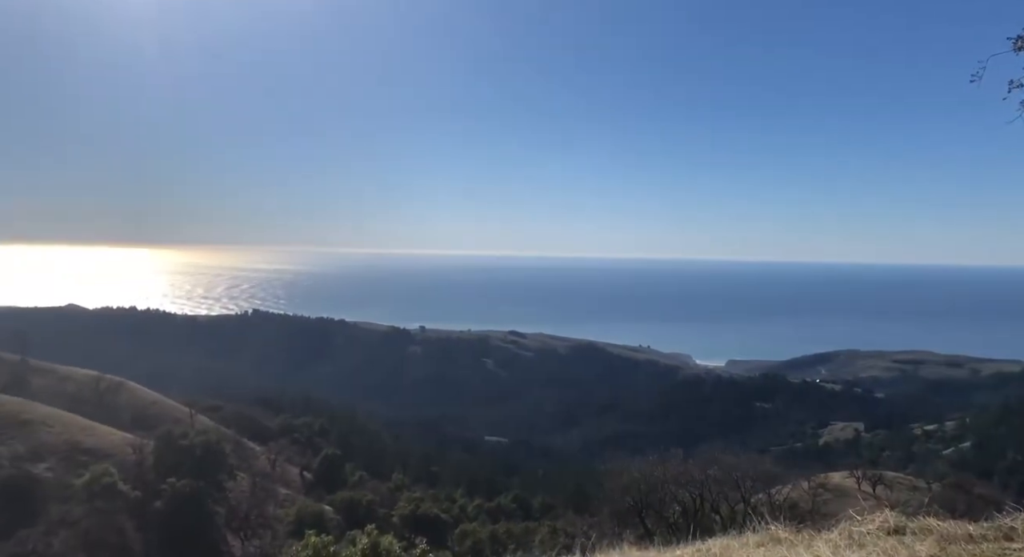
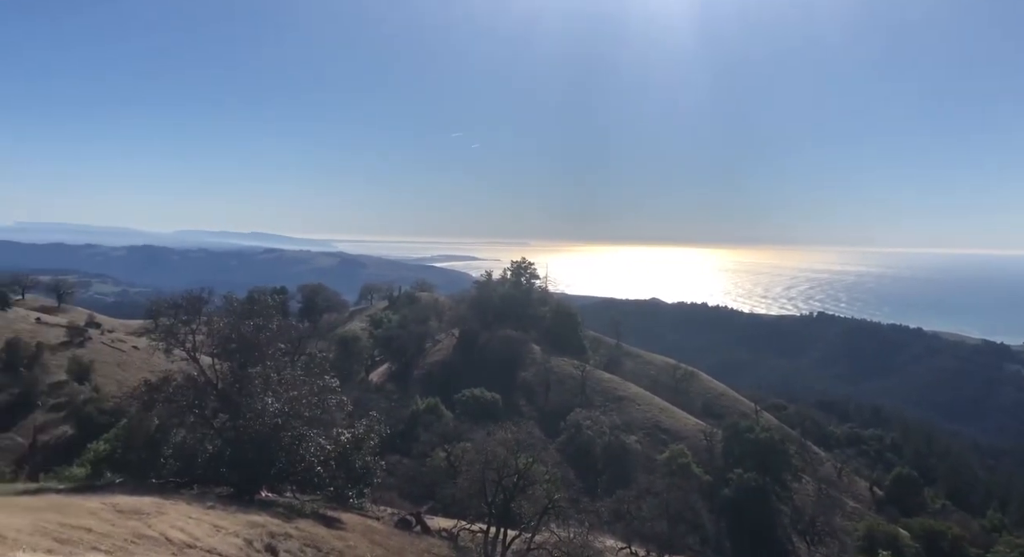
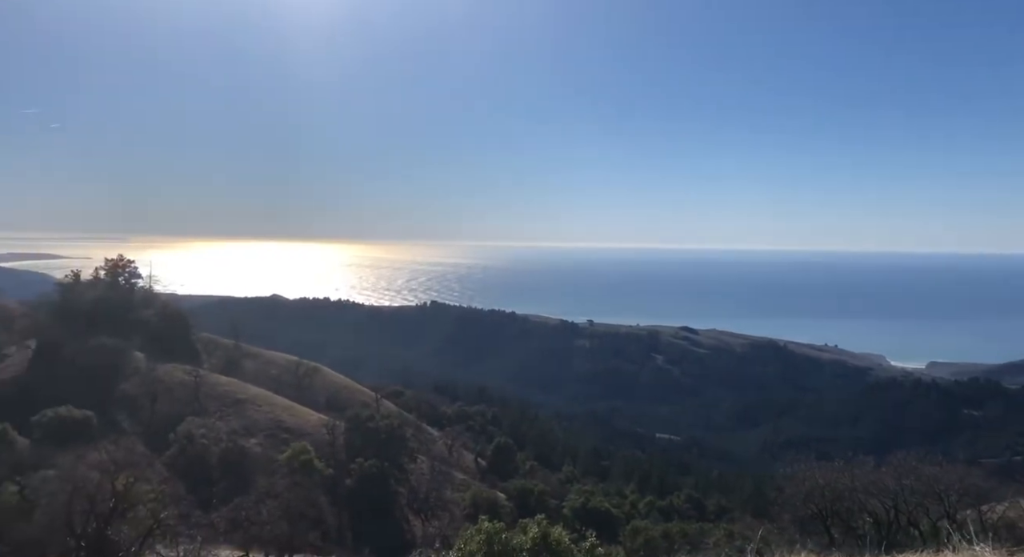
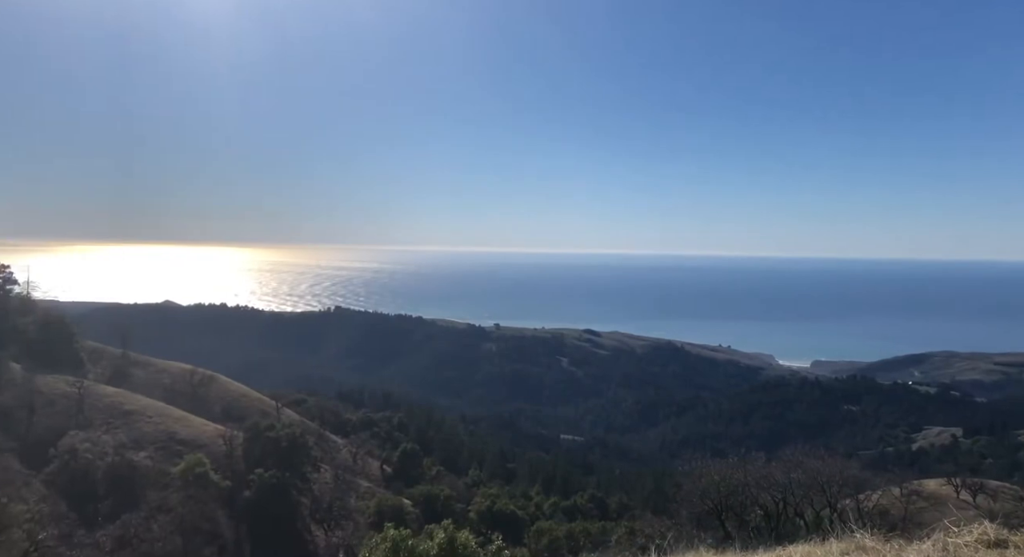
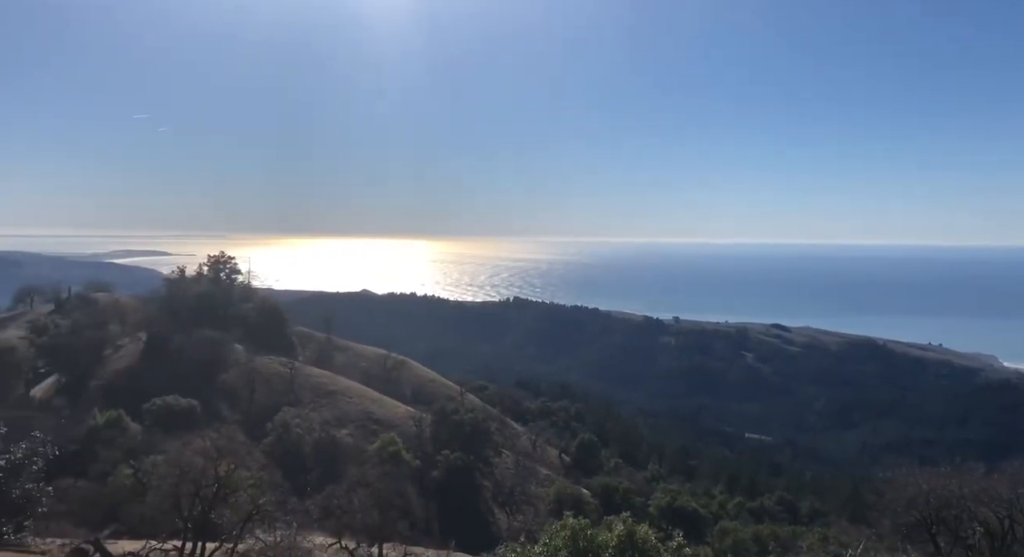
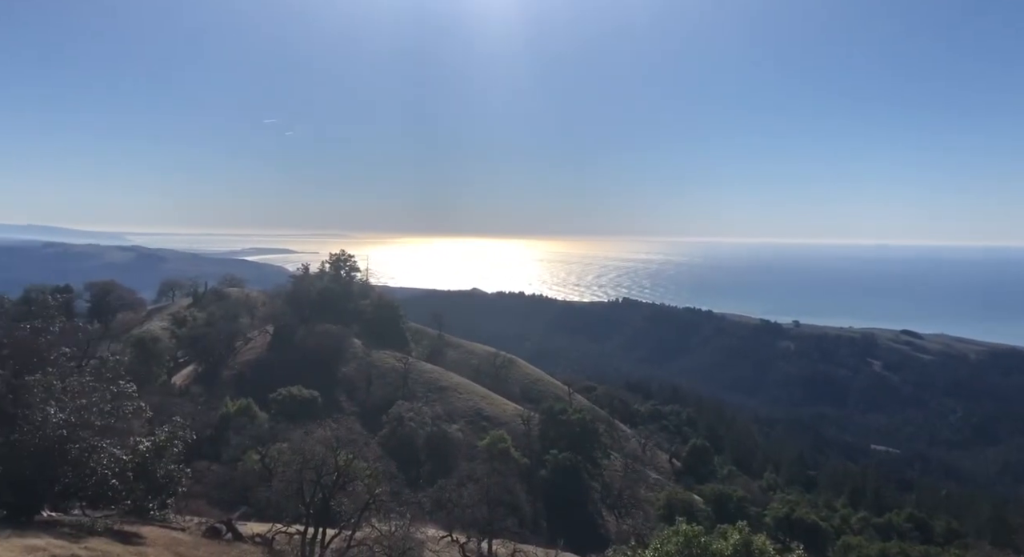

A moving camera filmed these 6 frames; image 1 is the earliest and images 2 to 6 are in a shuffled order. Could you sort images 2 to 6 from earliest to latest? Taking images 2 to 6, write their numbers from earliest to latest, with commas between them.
4, 3, 5, 6, 2
